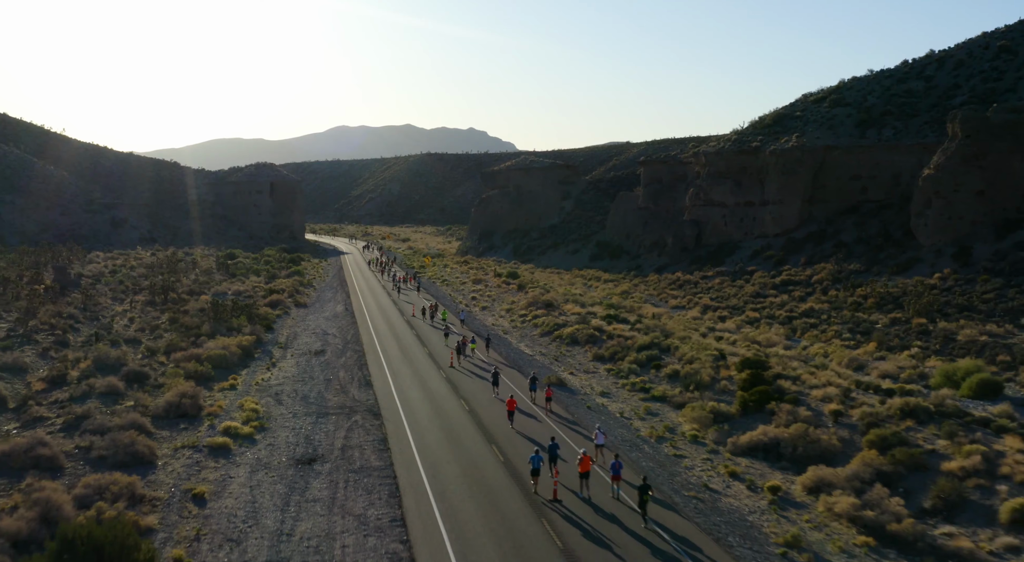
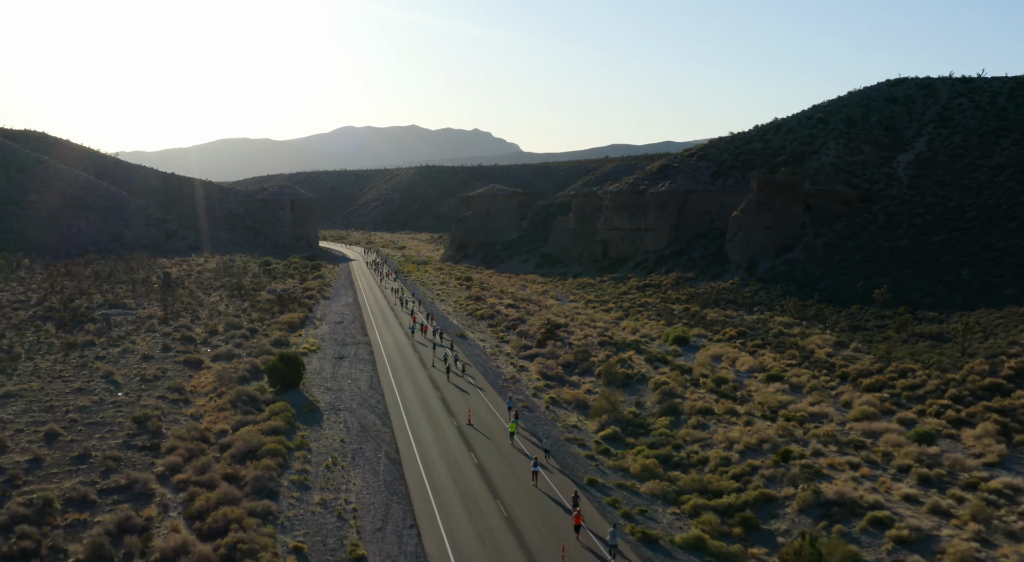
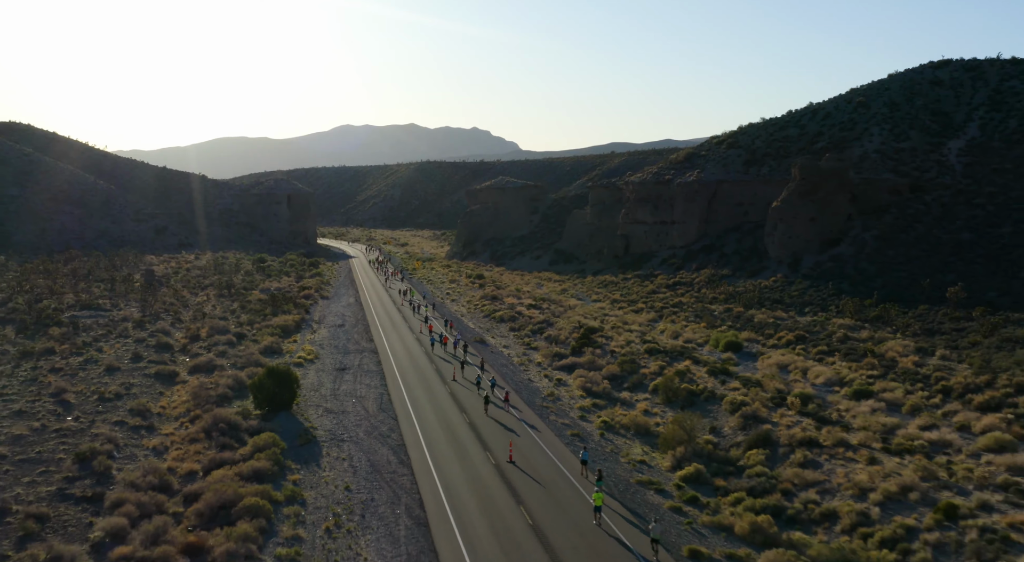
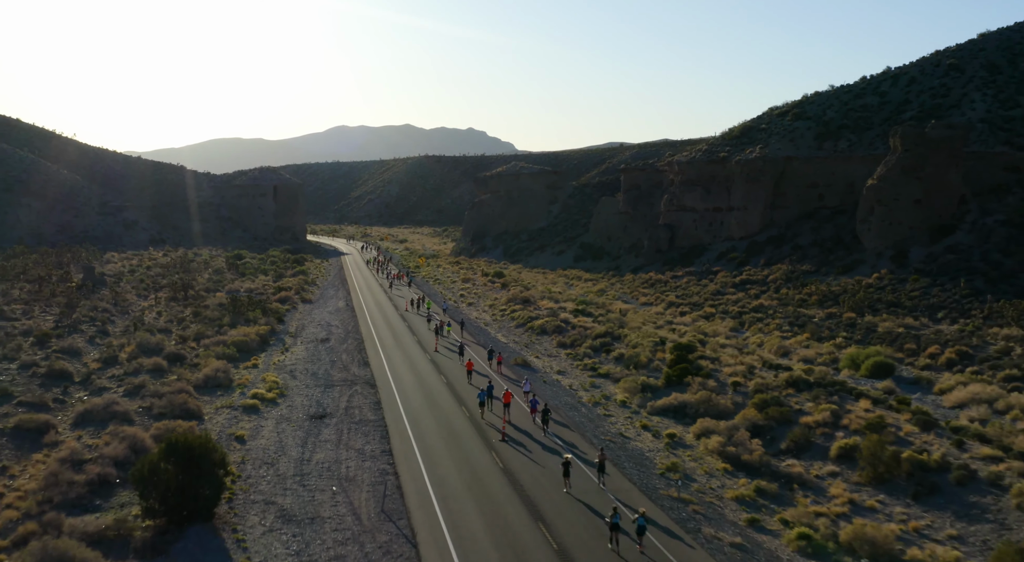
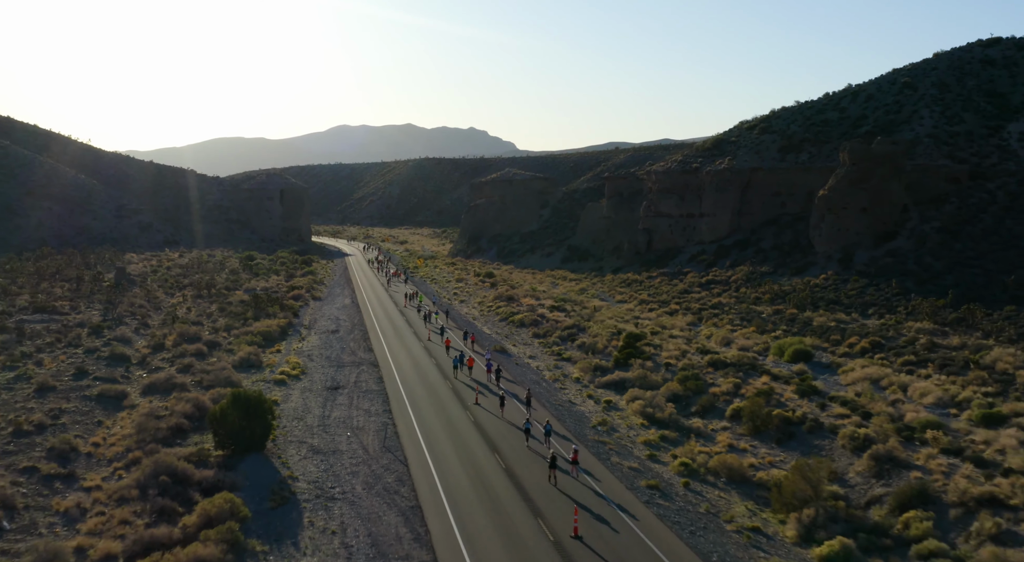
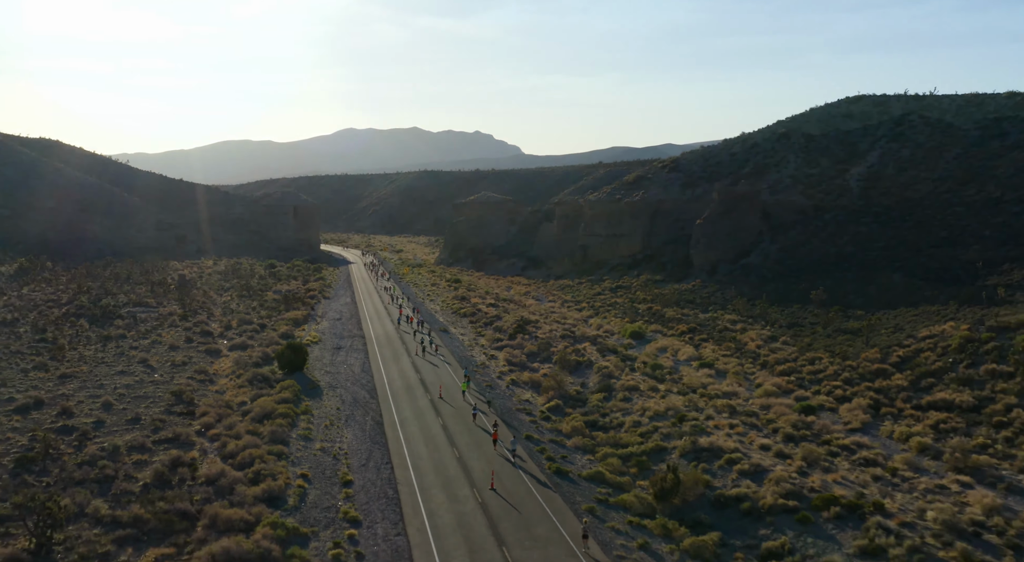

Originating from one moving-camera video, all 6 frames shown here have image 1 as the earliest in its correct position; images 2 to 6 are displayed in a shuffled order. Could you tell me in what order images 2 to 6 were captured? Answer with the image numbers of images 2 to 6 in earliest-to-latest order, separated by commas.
4, 5, 3, 2, 6
